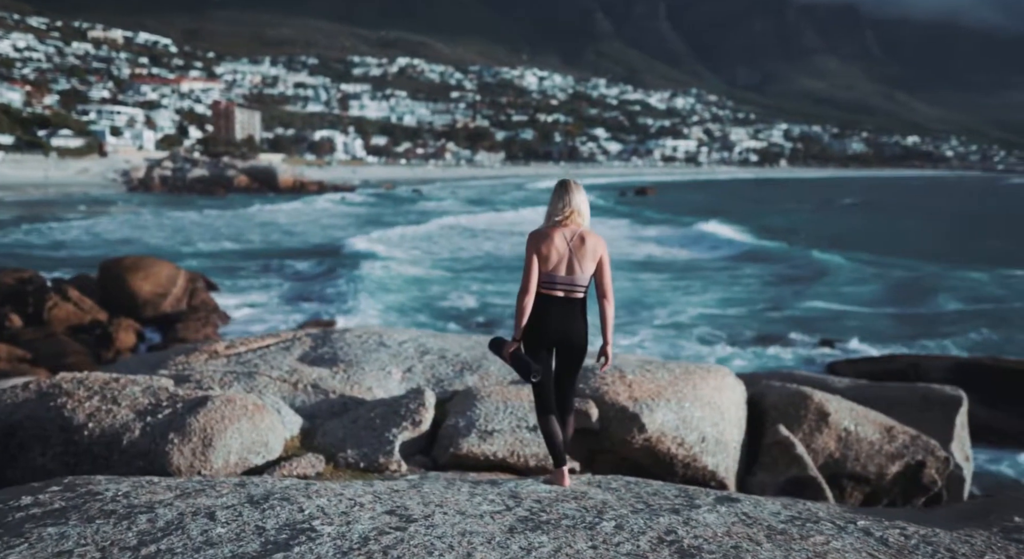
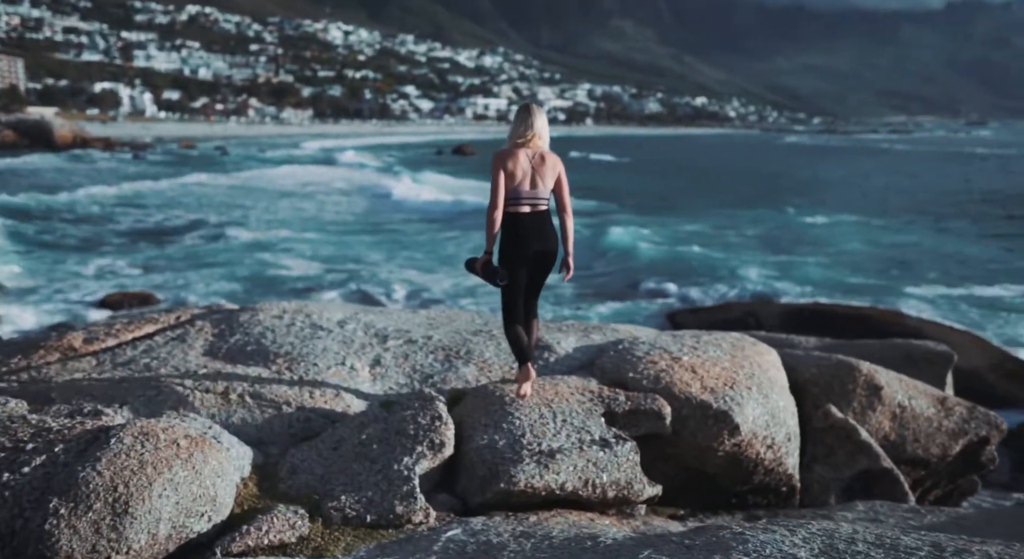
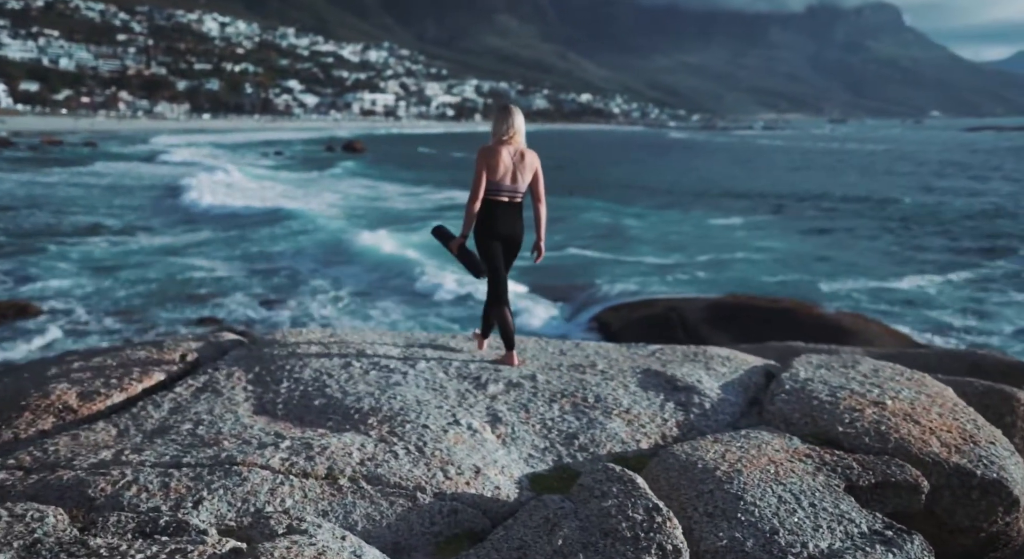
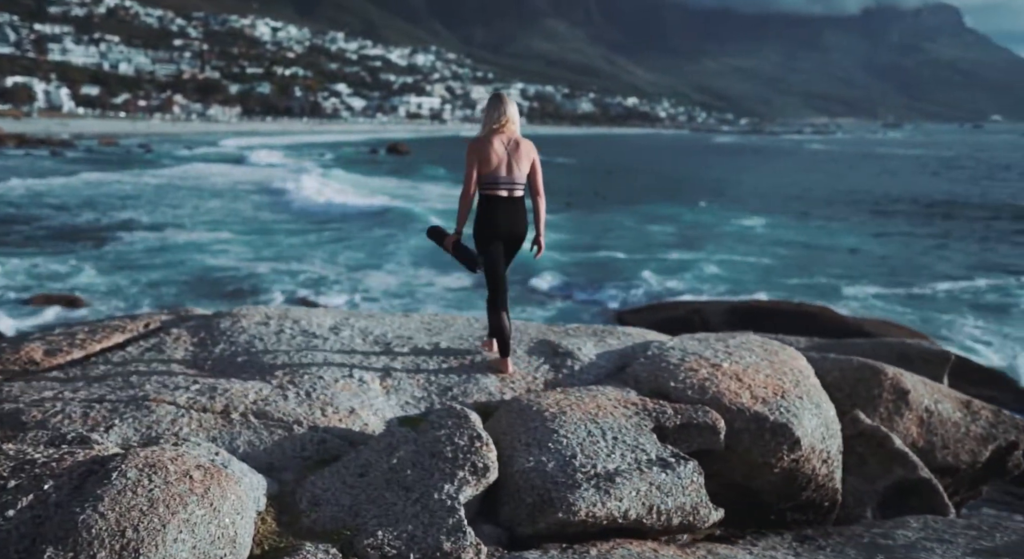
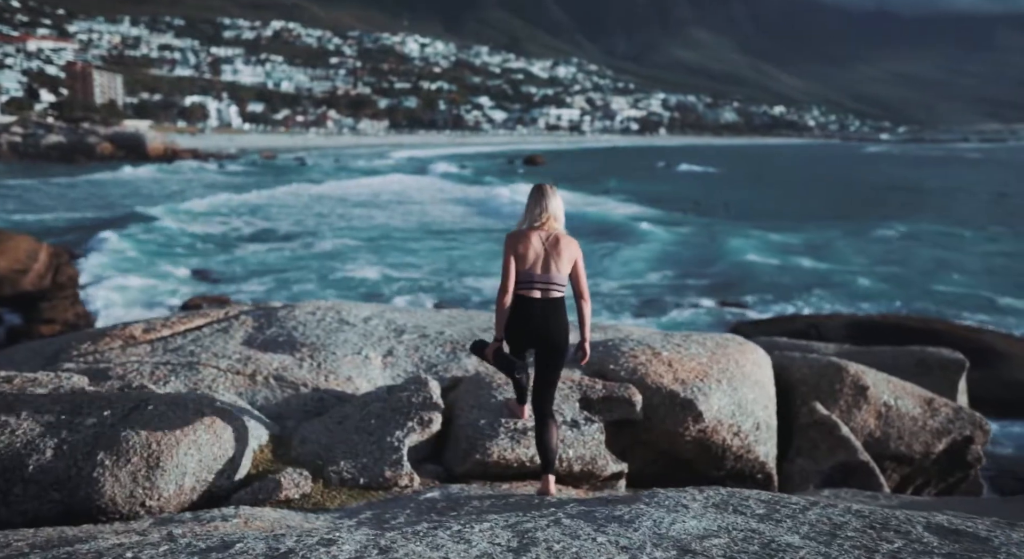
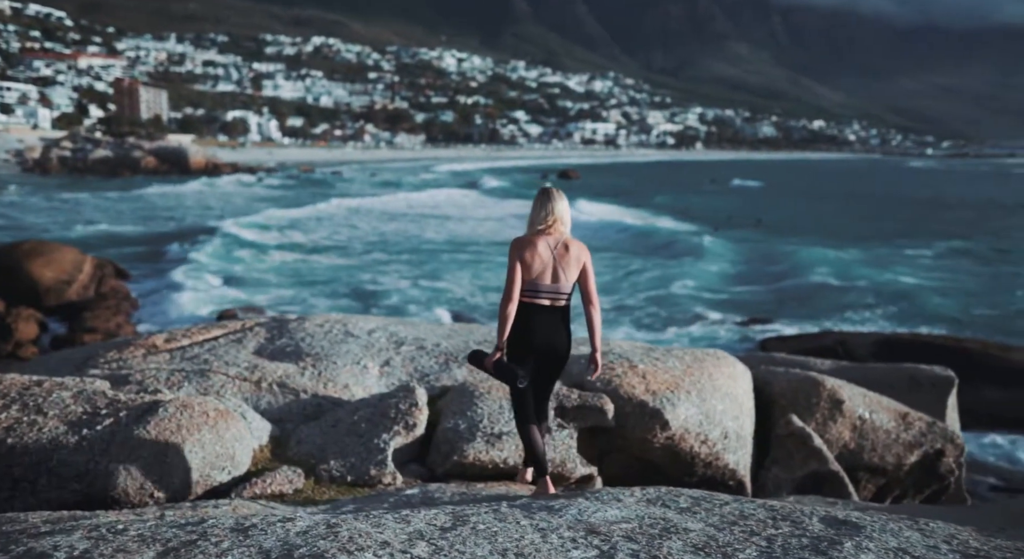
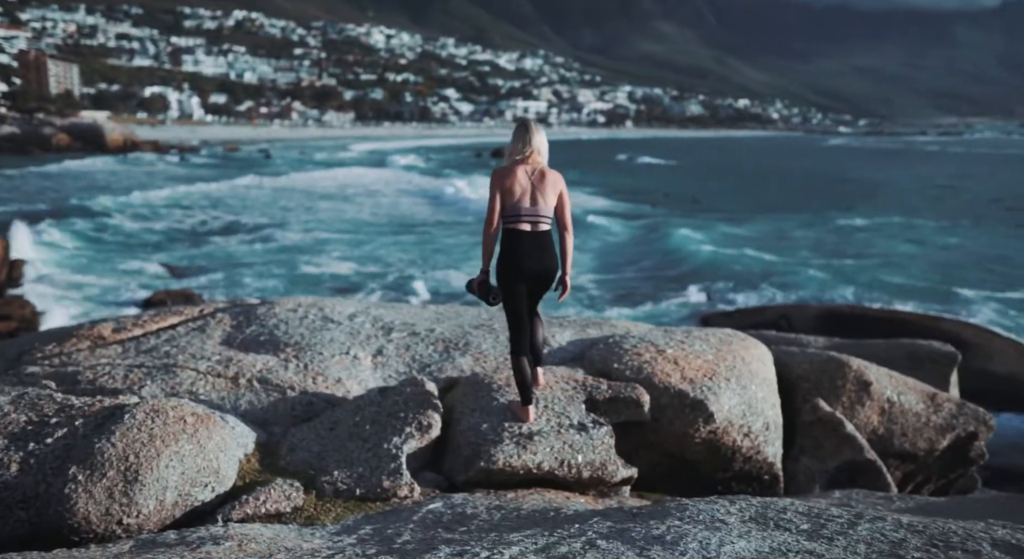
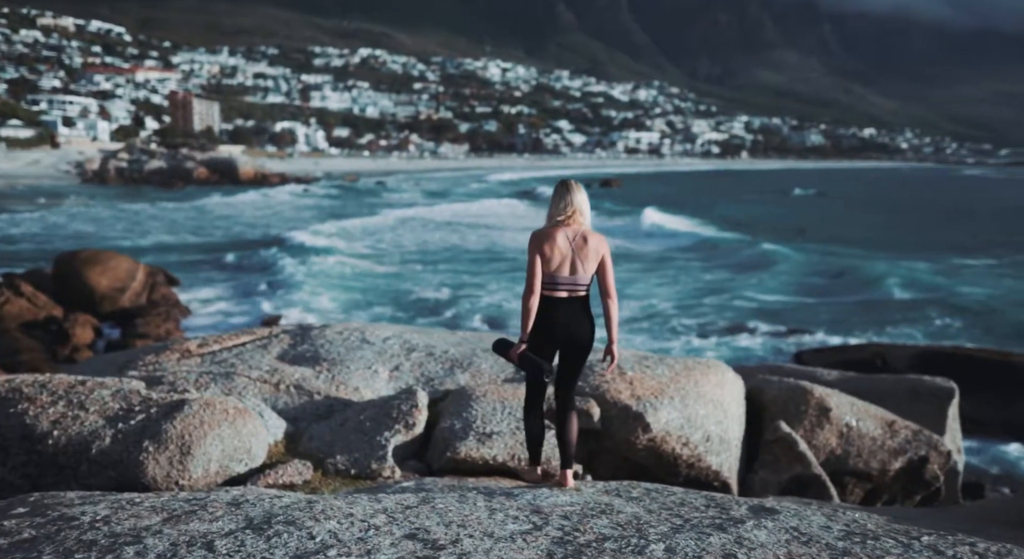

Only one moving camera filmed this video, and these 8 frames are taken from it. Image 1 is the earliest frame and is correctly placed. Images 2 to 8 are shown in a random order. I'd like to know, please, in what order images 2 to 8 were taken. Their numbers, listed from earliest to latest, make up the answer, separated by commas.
8, 6, 5, 7, 2, 4, 3
